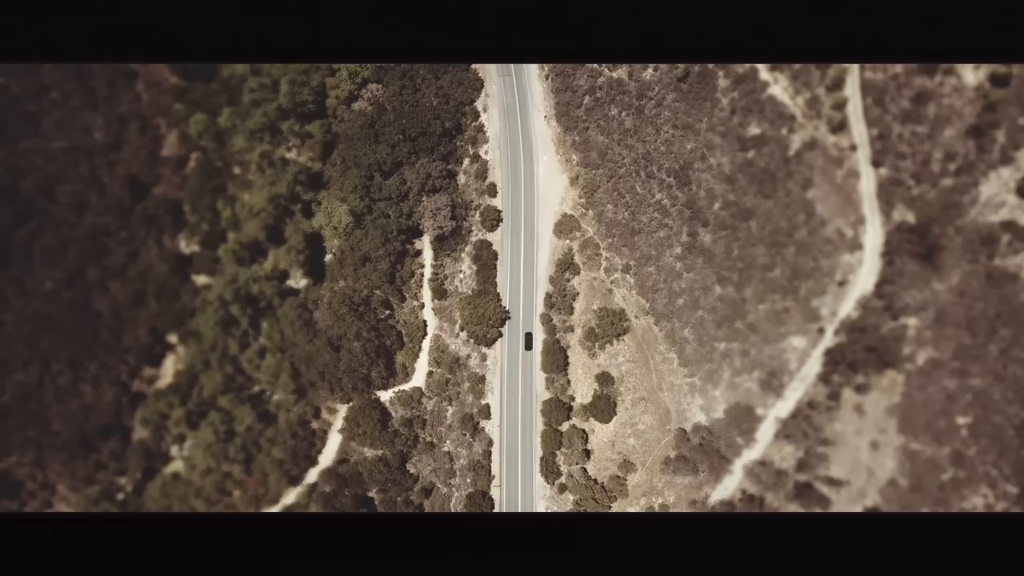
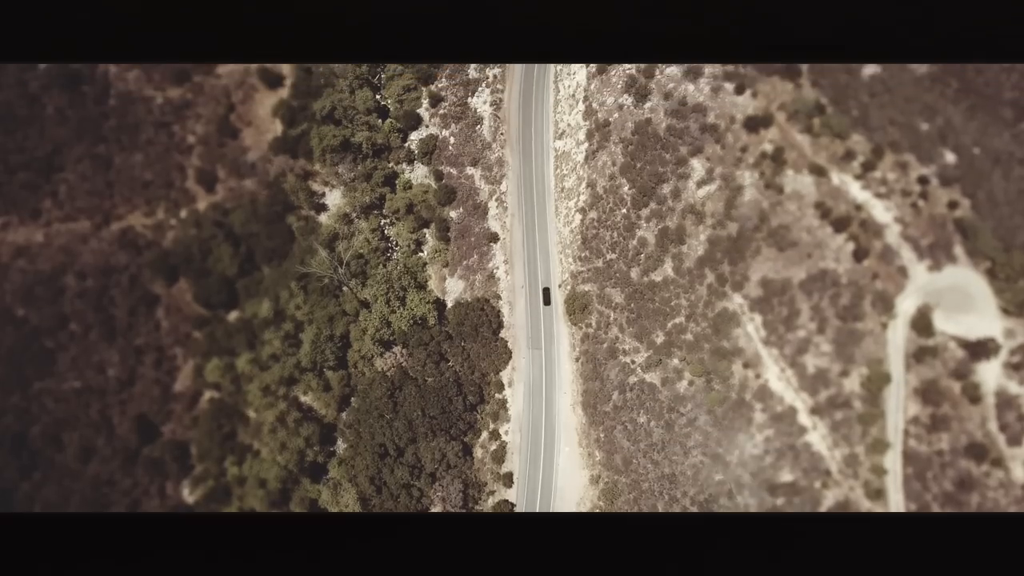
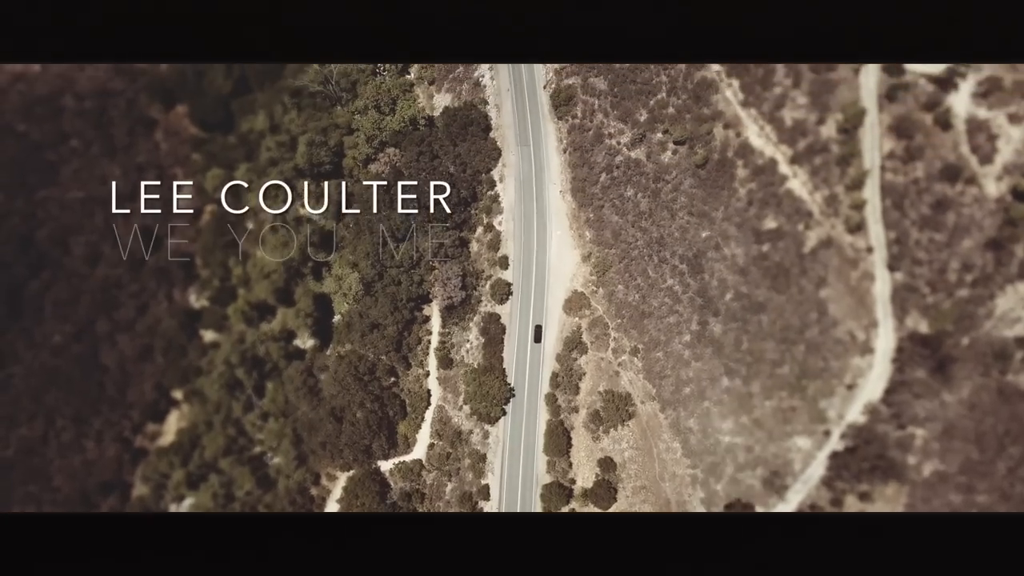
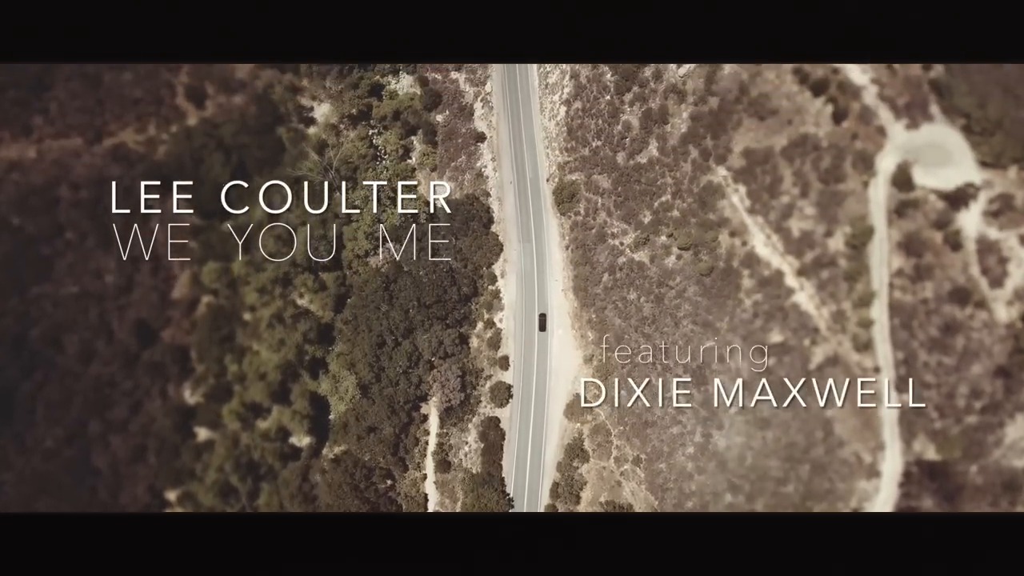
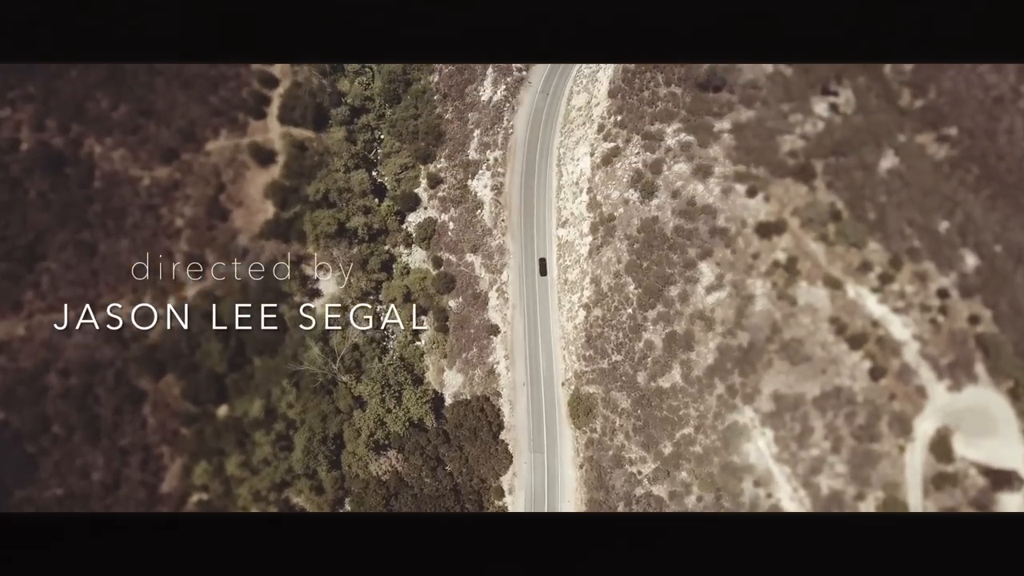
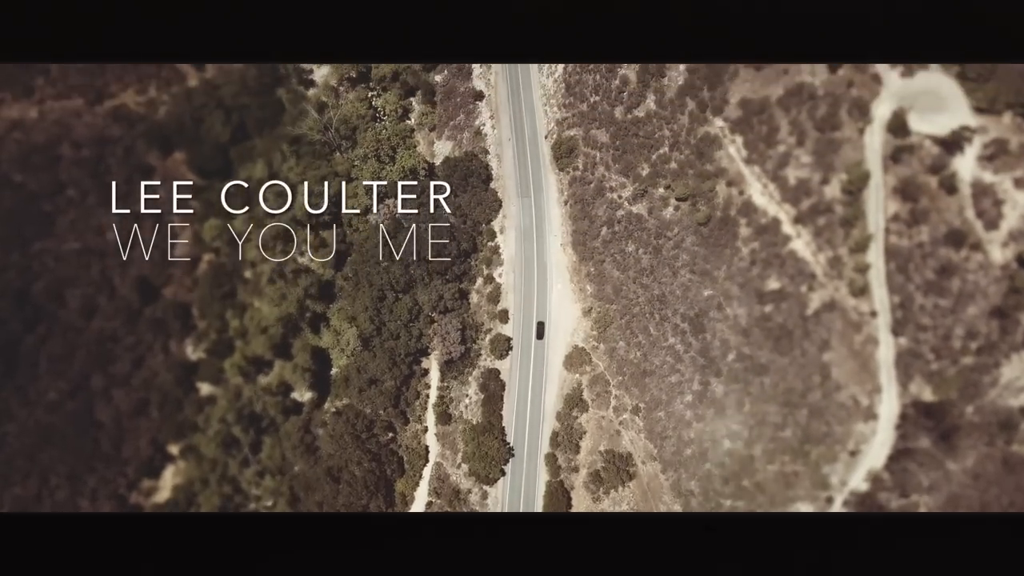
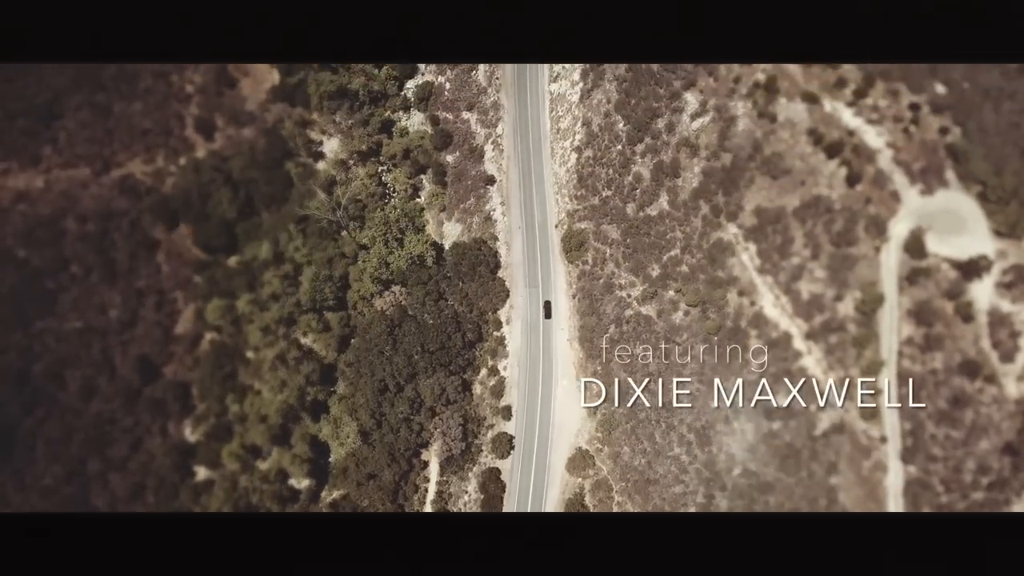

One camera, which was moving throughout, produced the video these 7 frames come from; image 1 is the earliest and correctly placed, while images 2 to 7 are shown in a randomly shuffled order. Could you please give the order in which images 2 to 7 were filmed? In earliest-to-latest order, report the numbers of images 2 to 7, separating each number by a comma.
3, 6, 4, 7, 2, 5
